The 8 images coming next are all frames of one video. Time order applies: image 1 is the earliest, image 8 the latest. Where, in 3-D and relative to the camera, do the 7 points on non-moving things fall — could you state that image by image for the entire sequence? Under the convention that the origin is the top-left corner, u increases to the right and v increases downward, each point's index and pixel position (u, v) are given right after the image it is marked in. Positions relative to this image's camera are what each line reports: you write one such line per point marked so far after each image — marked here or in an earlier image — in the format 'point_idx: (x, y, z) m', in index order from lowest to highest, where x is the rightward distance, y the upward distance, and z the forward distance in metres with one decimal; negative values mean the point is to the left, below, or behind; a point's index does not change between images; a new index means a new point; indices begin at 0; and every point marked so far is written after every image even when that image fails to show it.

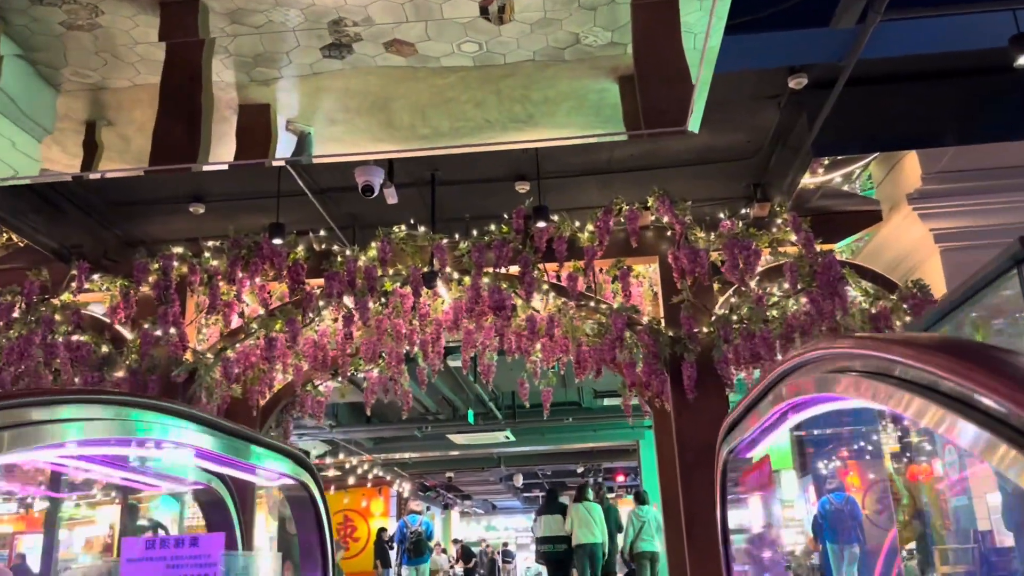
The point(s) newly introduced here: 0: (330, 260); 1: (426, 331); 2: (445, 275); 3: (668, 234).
0: (-1.1, +0.2, +5.2) m
1: (-0.6, -0.3, +6.0) m
2: (-0.4, +0.1, +5.2) m
3: (+1.0, +0.3, +5.2) m
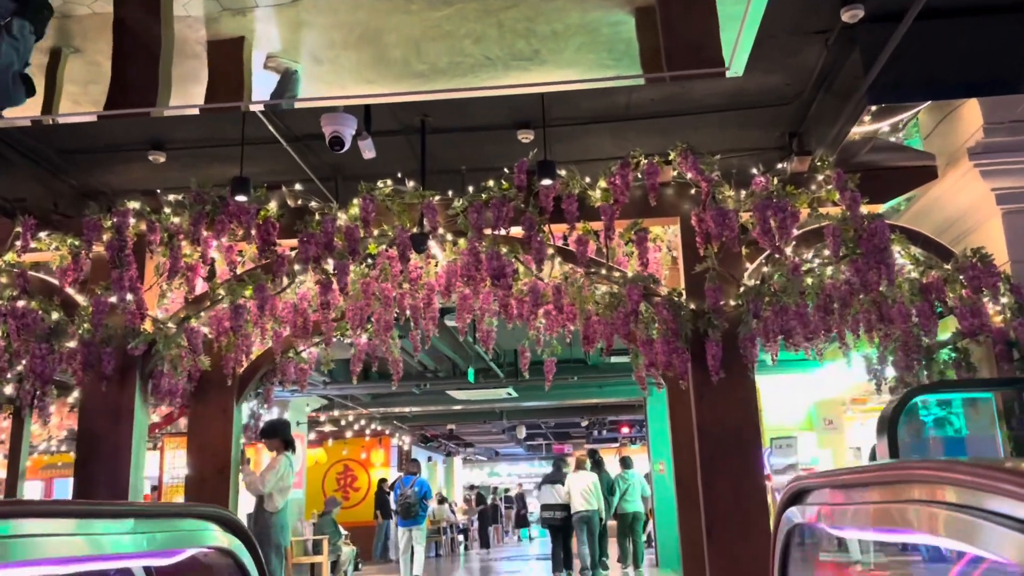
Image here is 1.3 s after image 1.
0: (-1.1, +0.4, +4.6) m
1: (-0.6, 0.0, +5.4) m
2: (-0.4, +0.3, +4.6) m
3: (+1.0, +0.5, +4.5) m
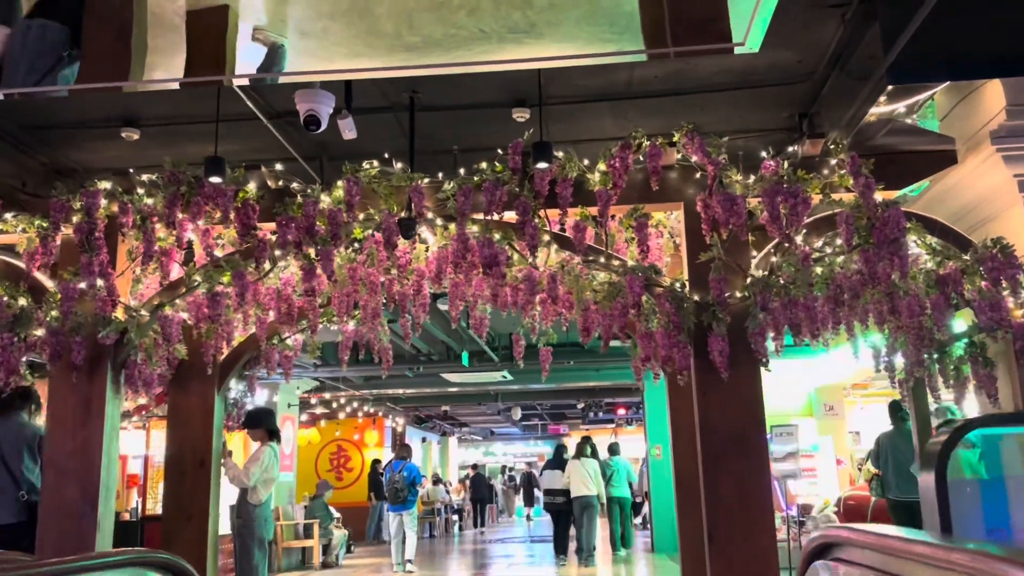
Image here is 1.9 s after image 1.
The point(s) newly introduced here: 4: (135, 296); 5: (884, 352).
0: (-1.2, +0.5, +4.3) m
1: (-0.6, 0.0, +5.1) m
2: (-0.4, +0.3, +4.3) m
3: (+0.9, +0.6, +4.3) m
4: (-2.0, 0.0, +4.5) m
5: (+2.3, -0.4, +5.3) m
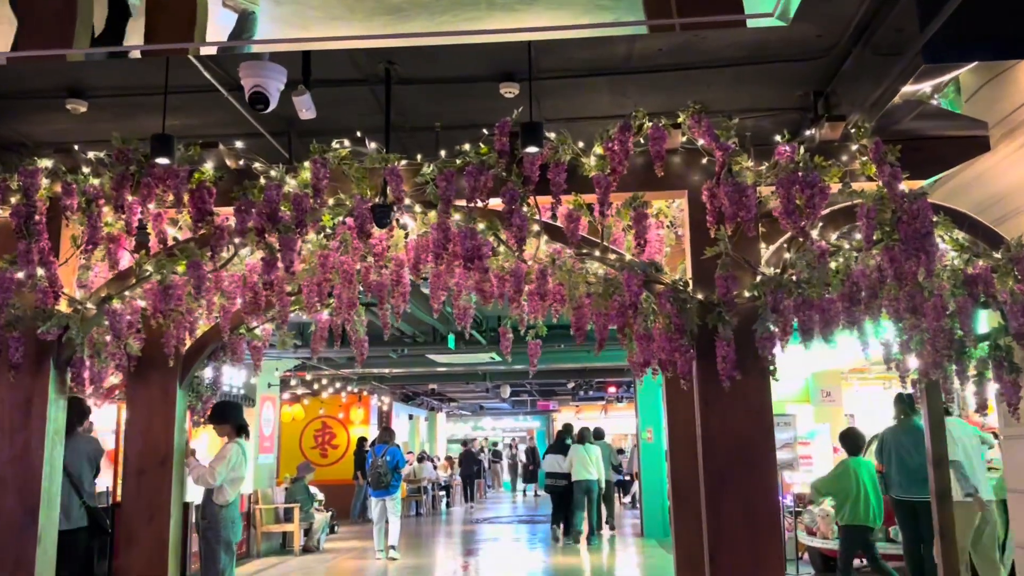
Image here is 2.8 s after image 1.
0: (-1.2, +0.5, +3.9) m
1: (-0.7, +0.1, +4.7) m
2: (-0.5, +0.4, +3.9) m
3: (+0.9, +0.6, +3.8) m
4: (-2.1, 0.0, +4.1) m
5: (+2.3, -0.4, +4.9) m
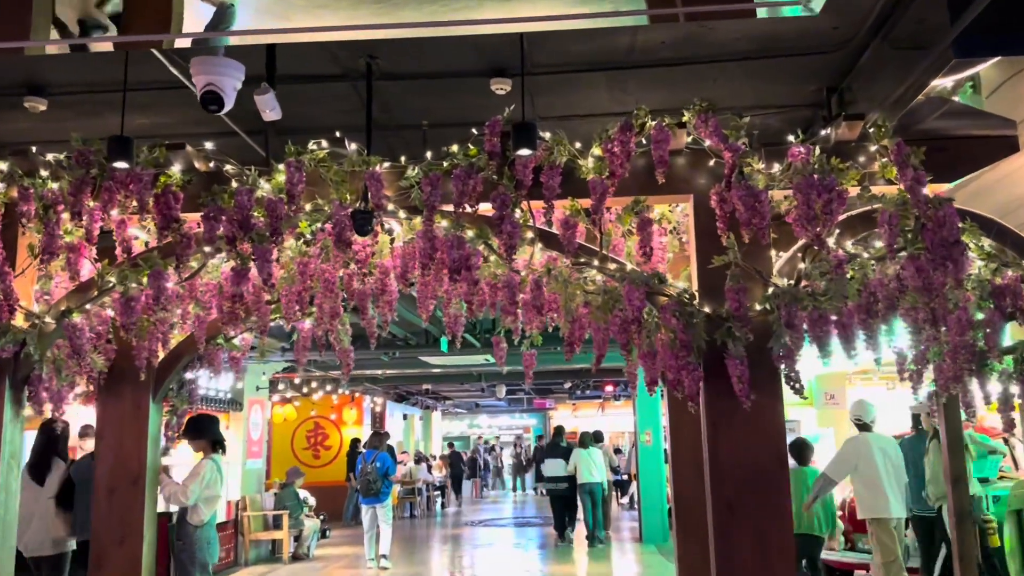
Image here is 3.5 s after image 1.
0: (-1.3, +0.4, +3.6) m
1: (-0.8, +0.1, +4.4) m
2: (-0.5, +0.3, +3.6) m
3: (+0.8, +0.5, +3.6) m
4: (-2.1, 0.0, +3.8) m
5: (+2.2, -0.4, +4.7) m
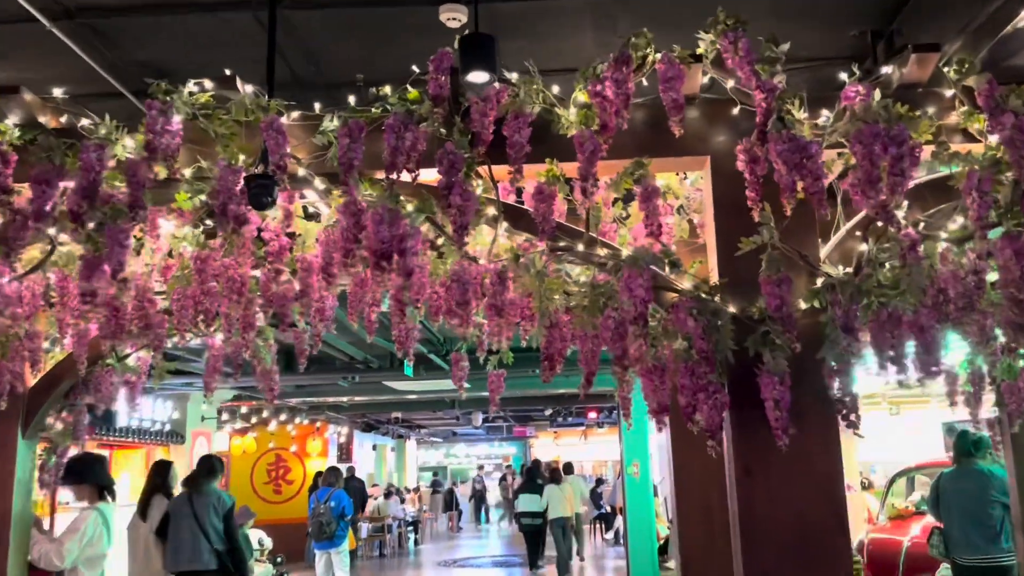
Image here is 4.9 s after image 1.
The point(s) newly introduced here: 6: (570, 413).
0: (-1.4, +0.4, +2.6) m
1: (-0.9, 0.0, +3.5) m
2: (-0.7, +0.3, +2.7) m
3: (+0.7, +0.6, +2.6) m
4: (-2.3, 0.0, +2.8) m
5: (+2.1, -0.4, +3.7) m
6: (+1.0, -2.3, +15.4) m
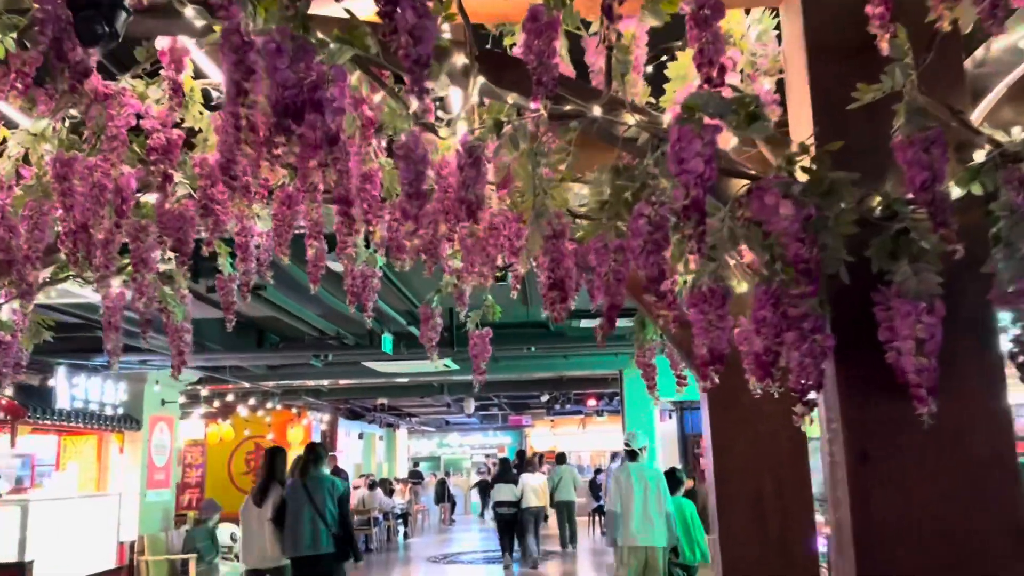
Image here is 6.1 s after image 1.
0: (-1.4, +0.7, +1.7) m
1: (-1.0, +0.3, +2.5) m
2: (-0.7, +0.6, +1.7) m
3: (+0.7, +0.8, +1.7) m
4: (-2.3, +0.2, +1.9) m
5: (+2.0, -0.2, +2.8) m
6: (+0.9, -1.9, +14.5) m
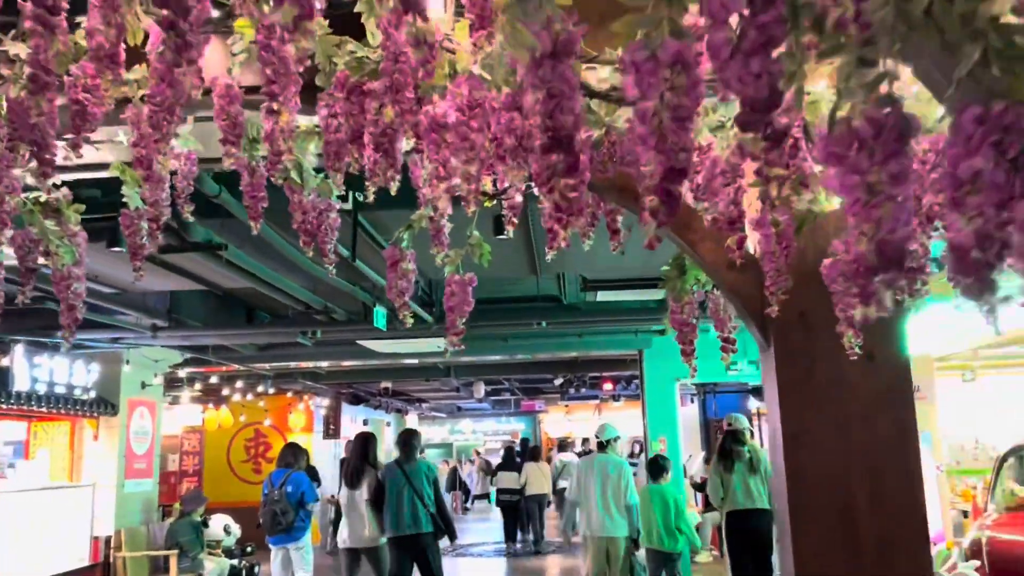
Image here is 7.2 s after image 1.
0: (-1.5, +0.8, +0.9) m
1: (-1.0, +0.5, +1.8) m
2: (-0.8, +0.7, +1.0) m
3: (+0.6, +1.0, +0.9) m
4: (-2.4, +0.3, +1.2) m
5: (+2.0, 0.0, +2.0) m
6: (+1.1, -1.6, +13.7) m
